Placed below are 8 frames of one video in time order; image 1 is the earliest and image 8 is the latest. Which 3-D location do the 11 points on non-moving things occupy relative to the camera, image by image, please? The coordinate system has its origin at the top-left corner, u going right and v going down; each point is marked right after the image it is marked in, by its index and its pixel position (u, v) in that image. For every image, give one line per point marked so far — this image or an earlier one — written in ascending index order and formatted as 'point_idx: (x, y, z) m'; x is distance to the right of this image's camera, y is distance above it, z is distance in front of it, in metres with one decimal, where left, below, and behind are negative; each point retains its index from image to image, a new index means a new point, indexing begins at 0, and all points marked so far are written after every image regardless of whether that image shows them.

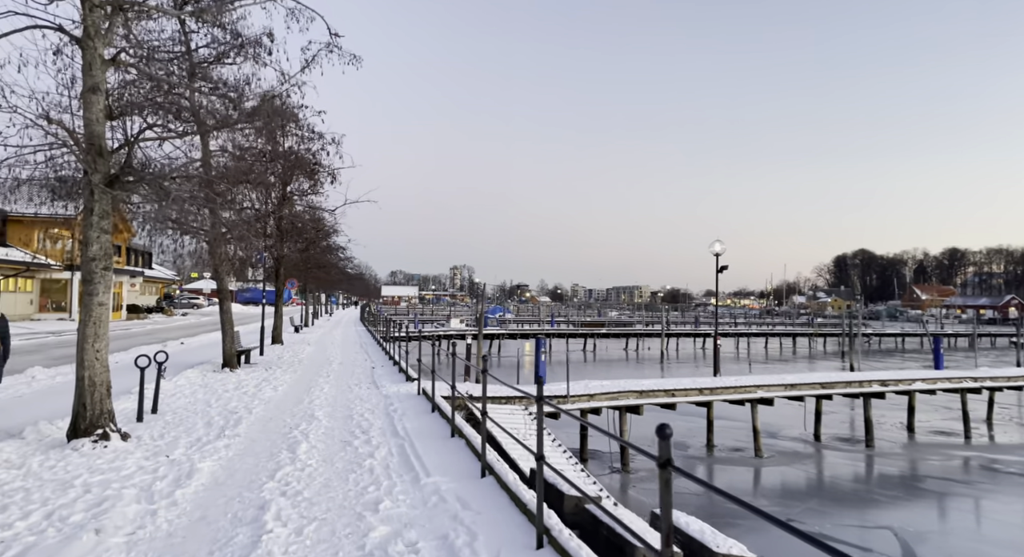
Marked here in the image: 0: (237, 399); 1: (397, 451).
0: (-4.9, -2.1, +10.3) m
1: (-1.4, -2.1, +7.0) m
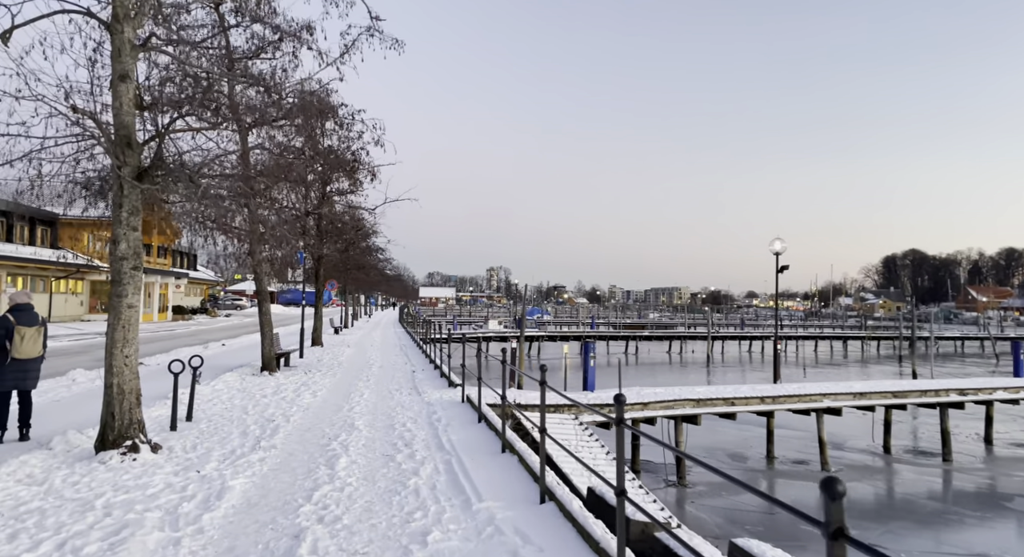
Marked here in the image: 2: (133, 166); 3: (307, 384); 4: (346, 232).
0: (-4.0, -2.2, +9.9) m
1: (-0.7, -2.1, +6.4) m
2: (-4.2, +1.2, +6.4) m
3: (-4.4, -2.2, +12.5) m
4: (-5.5, +1.5, +19.2) m
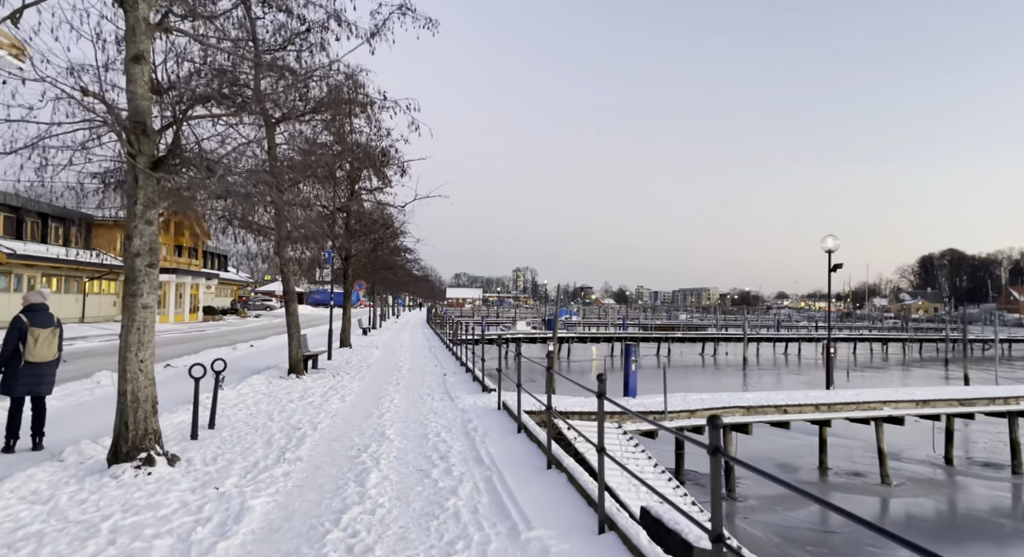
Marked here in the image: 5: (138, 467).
0: (-3.4, -2.1, +9.3) m
1: (-0.3, -2.1, +5.7) m
2: (-3.7, +1.3, +5.9) m
3: (-3.6, -2.2, +12.0) m
4: (-4.4, +1.5, +18.8) m
5: (-3.6, -1.8, +5.6) m
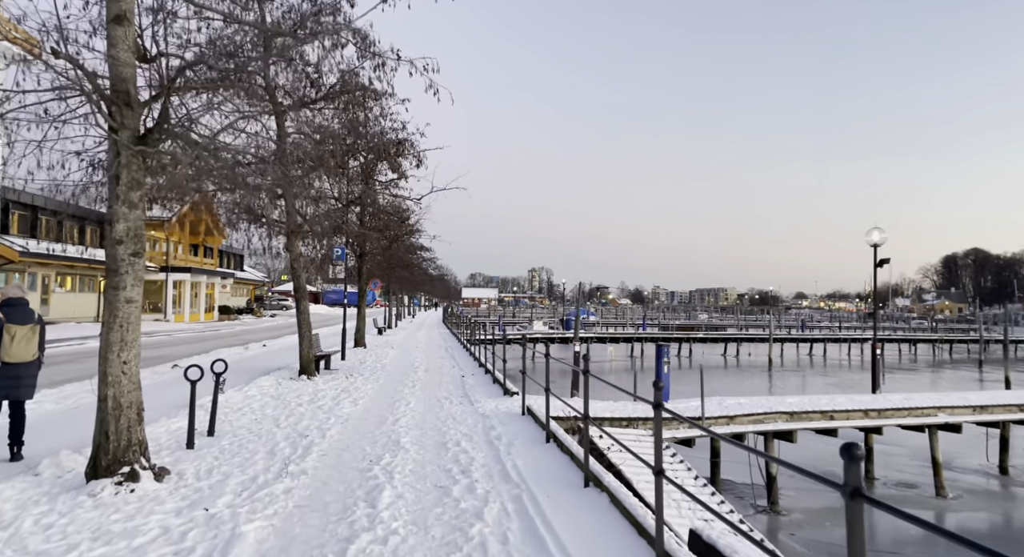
0: (-3.0, -2.1, +8.7) m
1: (0.0, -2.0, +5.0) m
2: (-3.4, +1.3, +5.2) m
3: (-3.2, -2.1, +11.3) m
4: (-3.8, +1.6, +18.1) m
5: (-3.3, -1.7, +4.9) m
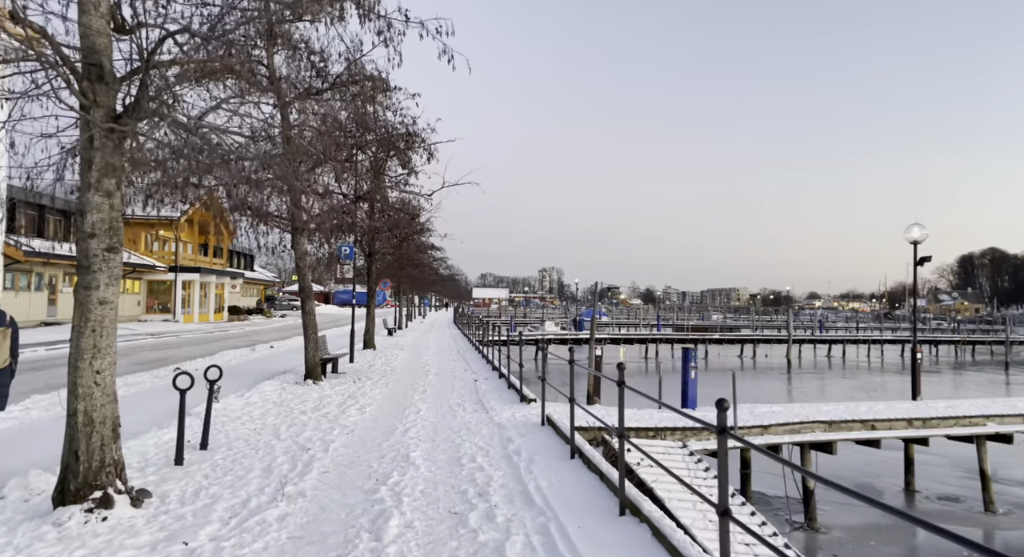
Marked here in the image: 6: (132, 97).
0: (-2.7, -2.0, +8.0) m
1: (+0.2, -2.0, +4.3) m
2: (-3.2, +1.4, +4.6) m
3: (-2.9, -2.1, +10.7) m
4: (-3.4, +1.6, +17.5) m
5: (-3.1, -1.7, +4.3) m
6: (-3.2, +1.5, +4.9) m
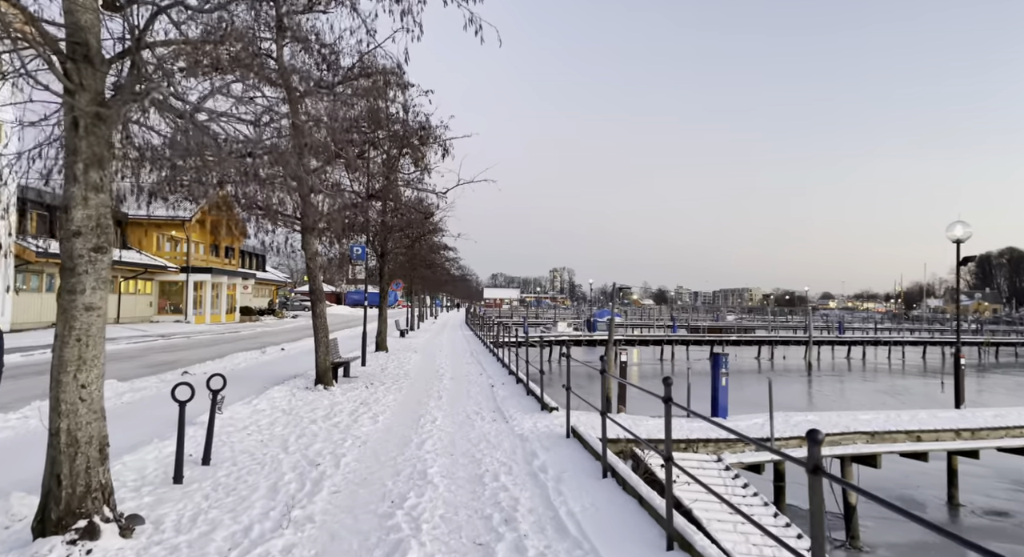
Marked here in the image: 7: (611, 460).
0: (-2.4, -2.1, +7.6) m
1: (+0.4, -2.0, +3.8) m
2: (-3.0, +1.3, +4.2) m
3: (-2.5, -2.2, +10.2) m
4: (-2.9, +1.6, +17.0) m
5: (-2.9, -1.7, +3.8) m
6: (-3.0, +1.5, +4.5) m
7: (+1.0, -1.9, +6.0) m
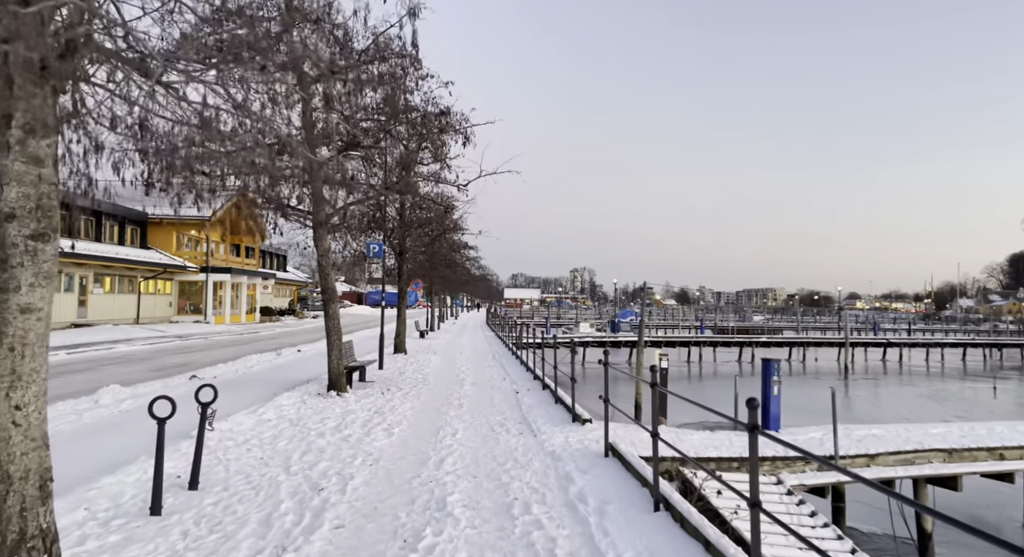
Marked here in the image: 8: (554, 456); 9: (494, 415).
0: (-2.1, -2.0, +6.7) m
1: (+0.7, -1.9, +2.8) m
2: (-2.7, +1.4, +3.4) m
3: (-2.1, -2.1, +9.4) m
4: (-2.2, +1.6, +16.2) m
5: (-2.7, -1.7, +3.0) m
6: (-2.7, +1.6, +3.7) m
7: (+1.3, -1.8, +5.0) m
8: (+0.5, -2.1, +6.9) m
9: (-0.3, -2.2, +9.3) m
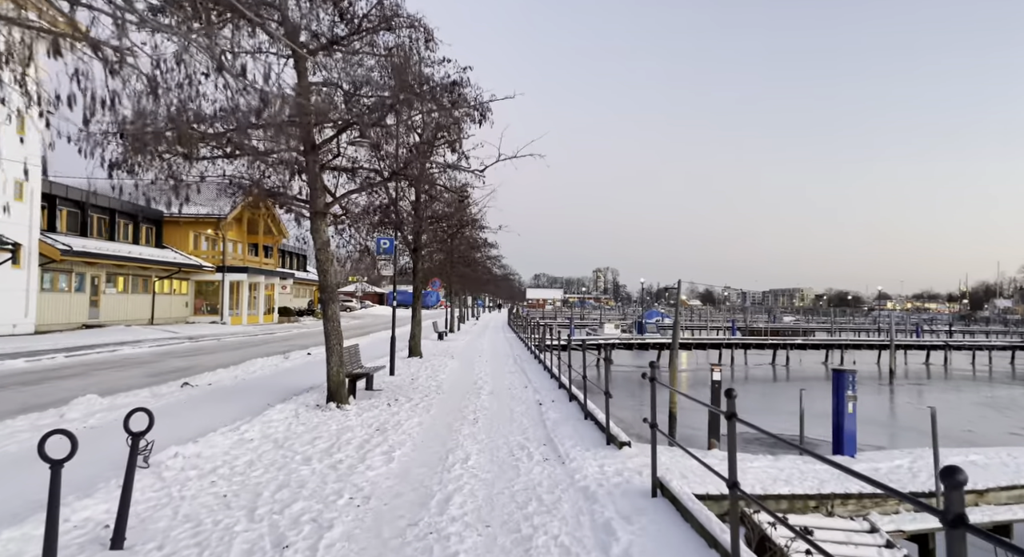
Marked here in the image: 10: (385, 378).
0: (-1.9, -2.0, +5.5) m
1: (+0.7, -1.9, +1.5) m
2: (-2.7, +1.4, +2.1) m
3: (-1.8, -2.1, +8.1) m
4: (-1.7, +1.7, +15.0) m
5: (-2.6, -1.6, +1.8) m
6: (-2.6, +1.6, +2.4) m
7: (+1.5, -1.8, +3.6) m
8: (+0.7, -2.0, +5.5) m
9: (0.0, -2.1, +7.9) m
10: (-2.9, -2.2, +13.1) m
